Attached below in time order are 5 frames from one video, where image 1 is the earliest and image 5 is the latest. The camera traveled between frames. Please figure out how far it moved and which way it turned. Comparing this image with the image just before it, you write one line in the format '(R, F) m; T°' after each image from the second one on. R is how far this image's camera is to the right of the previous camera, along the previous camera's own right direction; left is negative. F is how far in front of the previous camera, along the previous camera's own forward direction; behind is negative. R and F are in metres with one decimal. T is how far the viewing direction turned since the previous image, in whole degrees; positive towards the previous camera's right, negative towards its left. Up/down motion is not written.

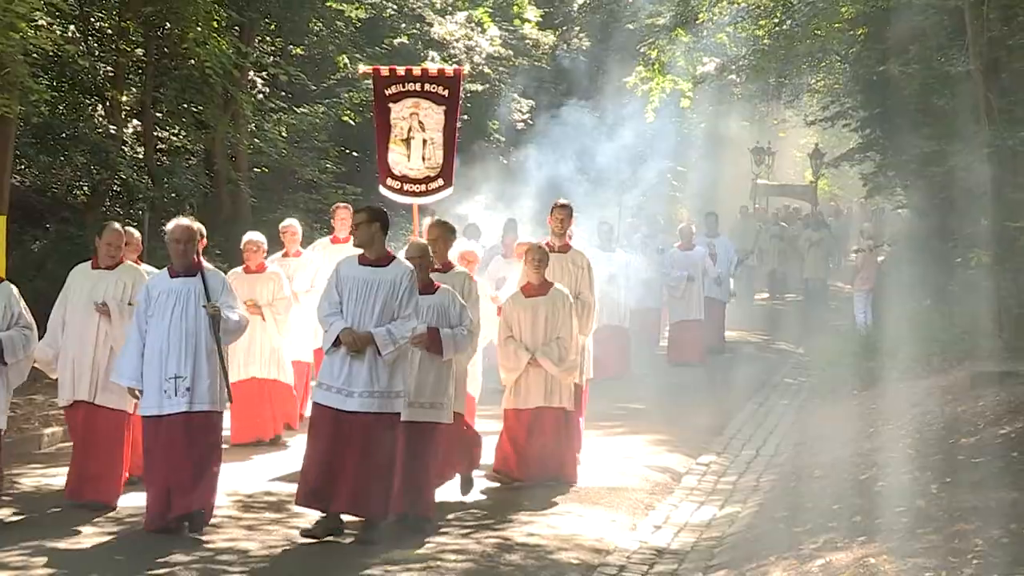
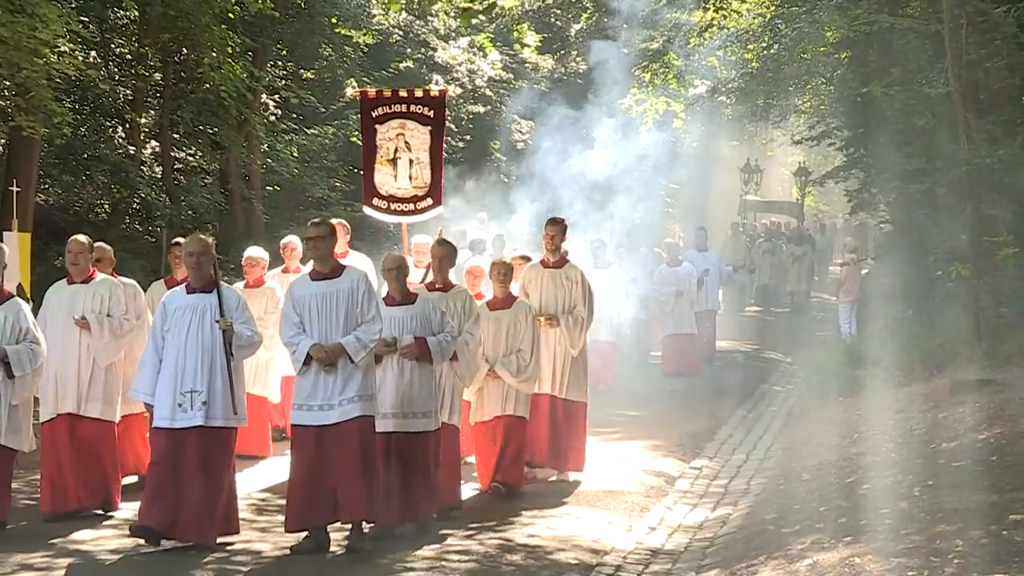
(+0.1, -0.6) m; 0°
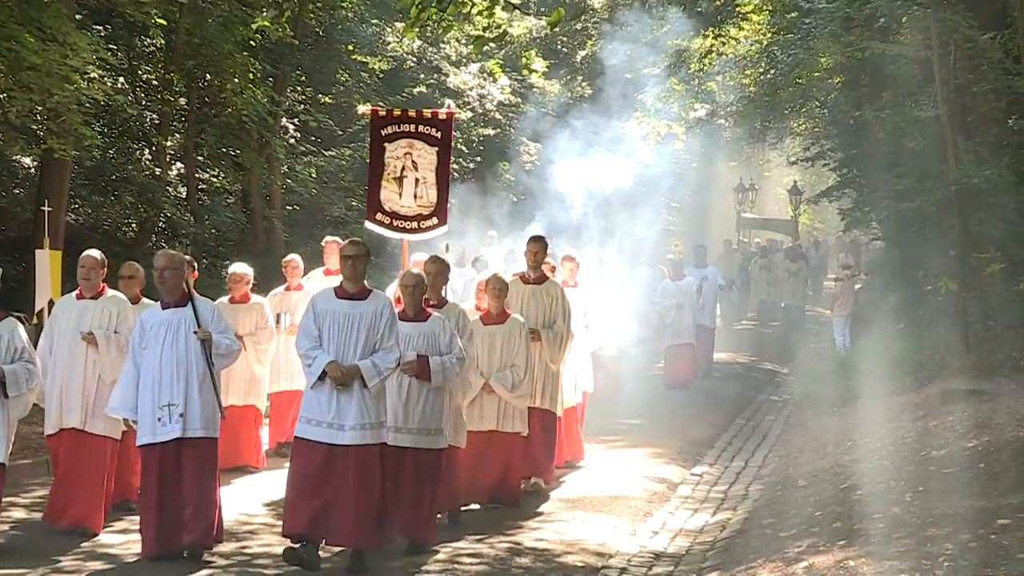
(0.0, -0.6) m; 0°
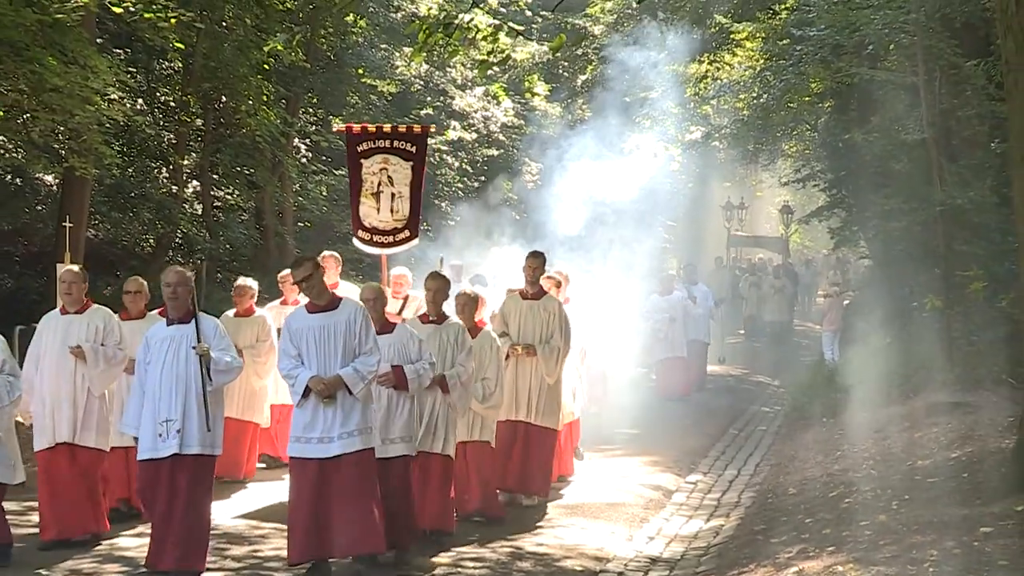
(0.0, -0.6) m; 0°
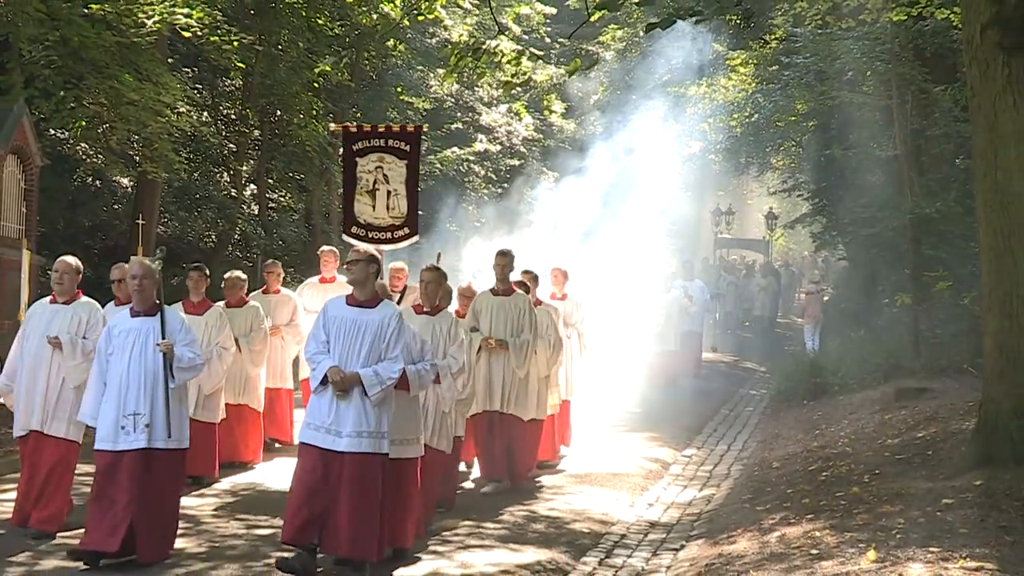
(+0.1, -1.9) m; -1°
